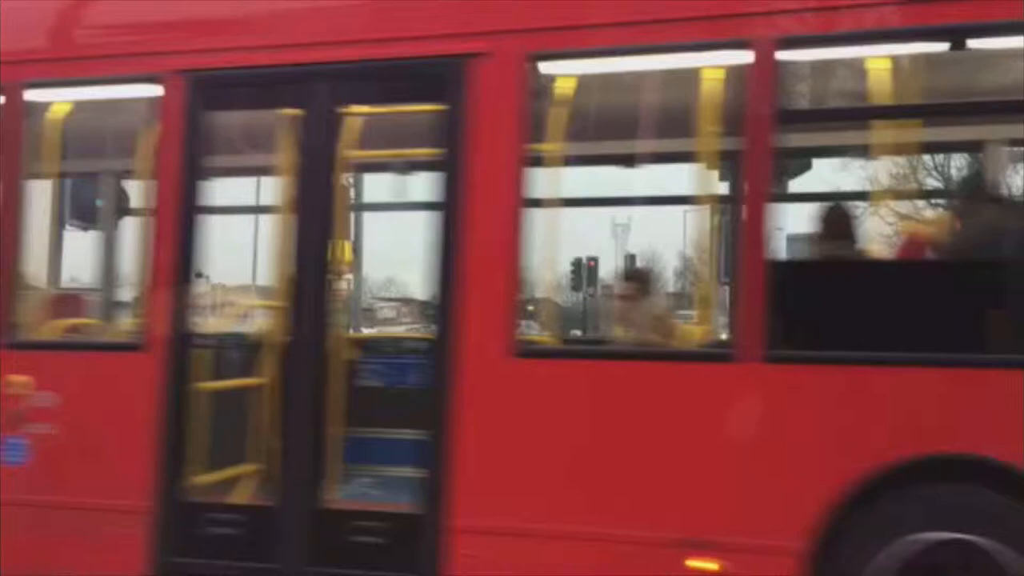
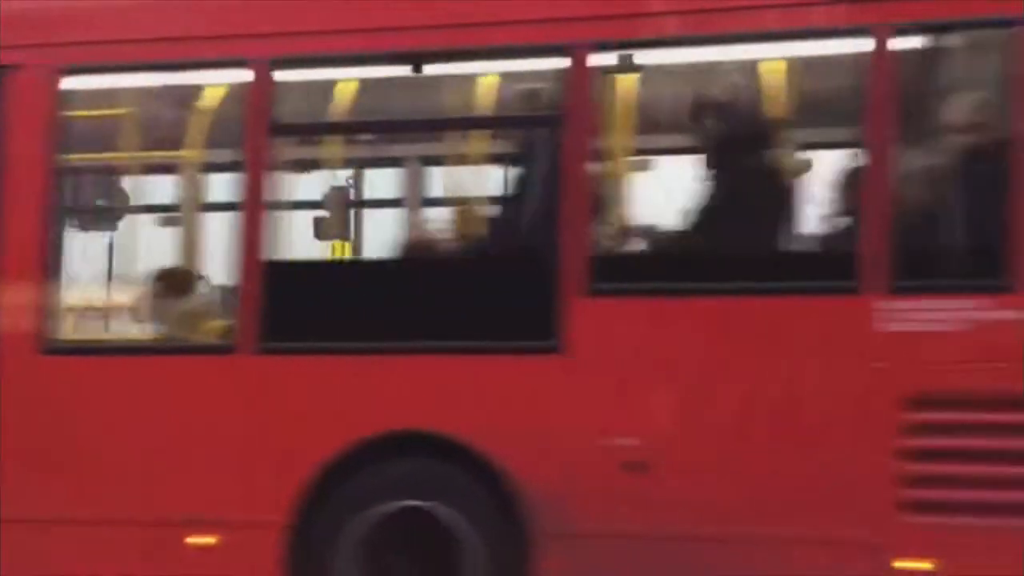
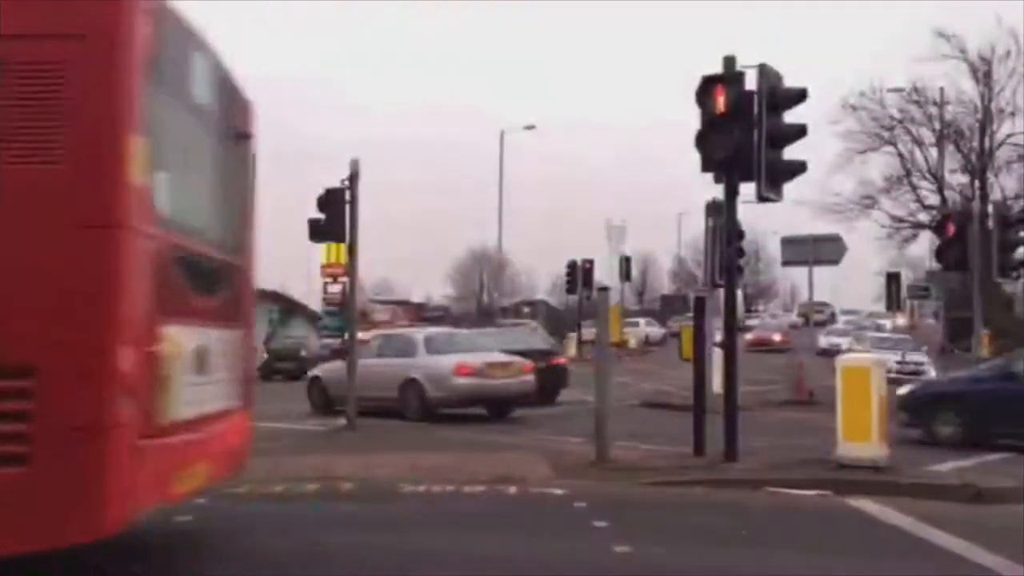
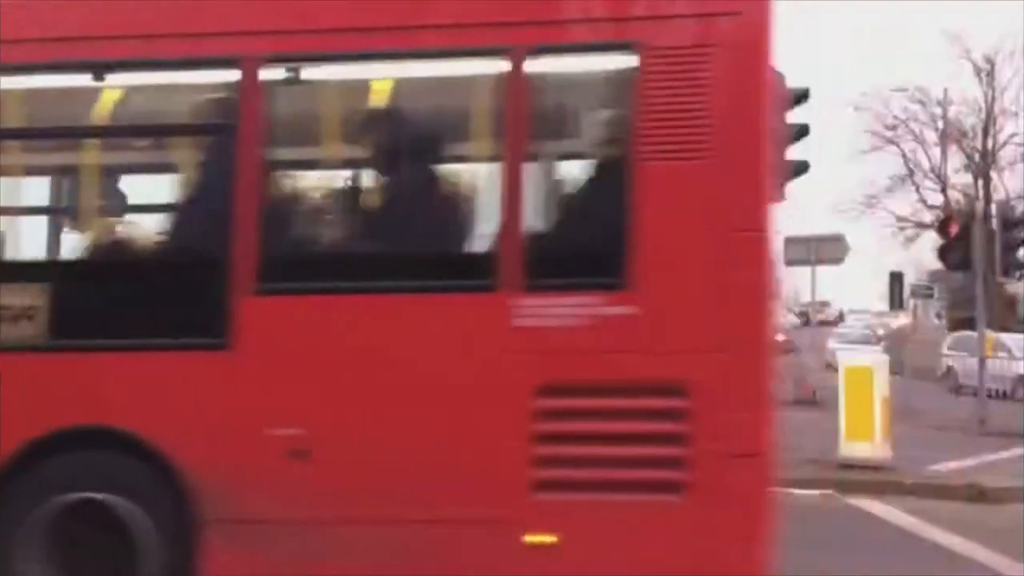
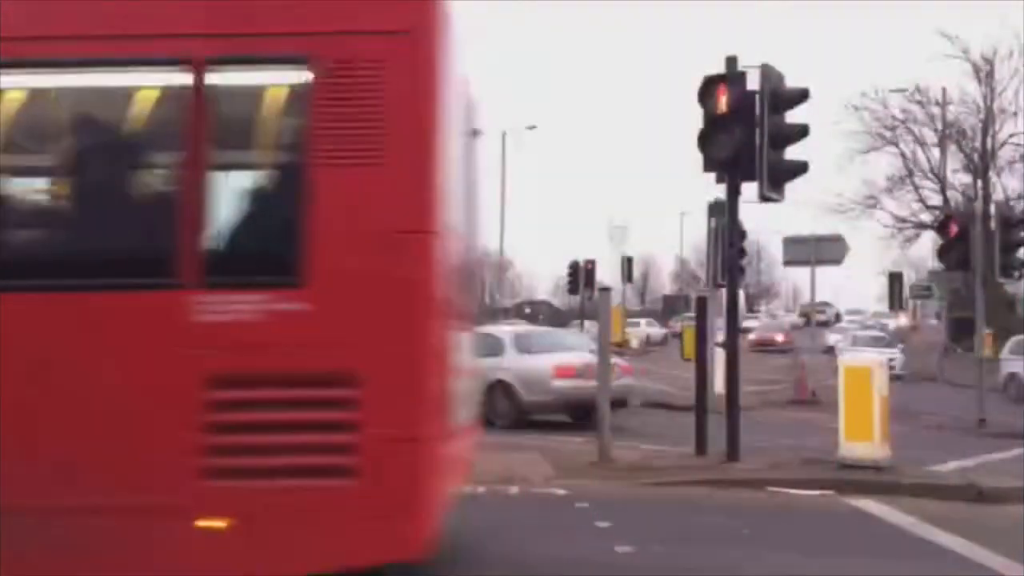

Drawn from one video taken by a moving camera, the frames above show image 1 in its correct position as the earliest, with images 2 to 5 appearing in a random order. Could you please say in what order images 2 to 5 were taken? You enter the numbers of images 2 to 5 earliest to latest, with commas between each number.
2, 4, 5, 3
